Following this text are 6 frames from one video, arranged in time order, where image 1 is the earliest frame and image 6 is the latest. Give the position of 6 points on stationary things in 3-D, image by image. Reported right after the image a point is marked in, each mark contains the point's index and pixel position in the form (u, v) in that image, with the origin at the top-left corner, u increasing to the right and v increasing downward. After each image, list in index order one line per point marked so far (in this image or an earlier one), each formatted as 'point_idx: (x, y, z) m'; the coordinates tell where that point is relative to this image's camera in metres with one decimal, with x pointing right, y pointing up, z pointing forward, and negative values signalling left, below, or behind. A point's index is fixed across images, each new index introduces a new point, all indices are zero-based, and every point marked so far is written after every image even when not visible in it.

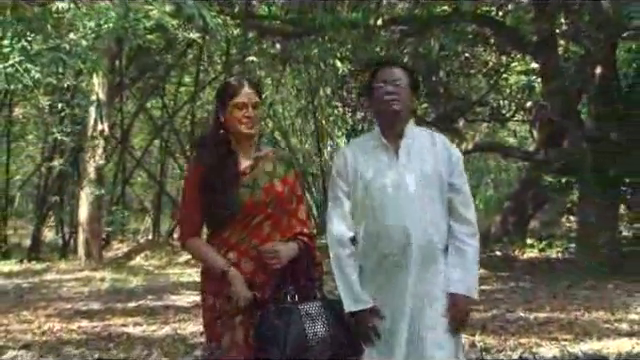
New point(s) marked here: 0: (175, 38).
0: (-1.1, +1.1, +8.4) m
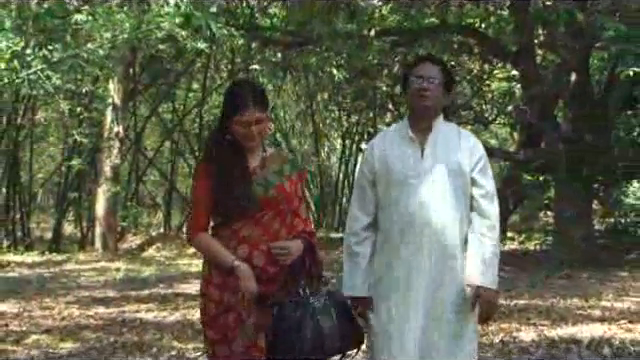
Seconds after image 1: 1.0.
0: (-1.2, +1.1, +9.0) m
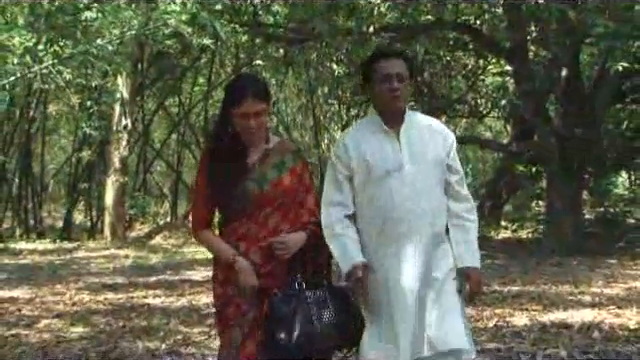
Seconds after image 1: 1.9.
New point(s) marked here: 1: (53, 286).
0: (-1.1, +1.2, +9.3) m
1: (-2.3, -0.9, +9.3) m
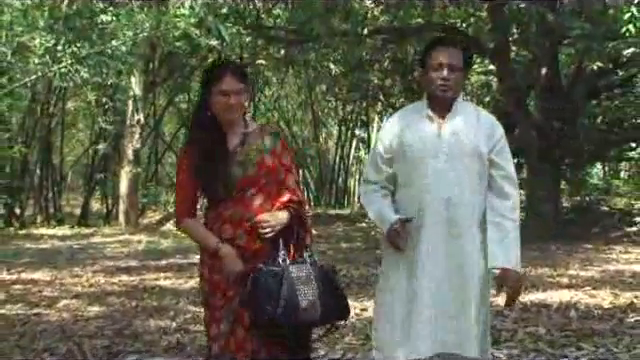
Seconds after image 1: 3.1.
0: (-1.2, +1.3, +10.0) m
1: (-2.3, -0.8, +9.9) m
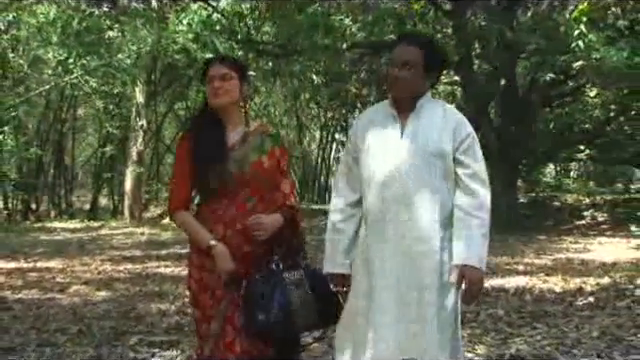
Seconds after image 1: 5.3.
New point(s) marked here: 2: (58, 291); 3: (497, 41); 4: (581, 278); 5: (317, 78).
0: (-1.3, +1.3, +11.0) m
1: (-2.5, -0.8, +11.0) m
2: (-2.4, -1.0, +9.7) m
3: (+1.6, +1.3, +9.5) m
4: (+2.4, -0.9, +9.8) m
5: (0.0, +1.0, +10.7) m
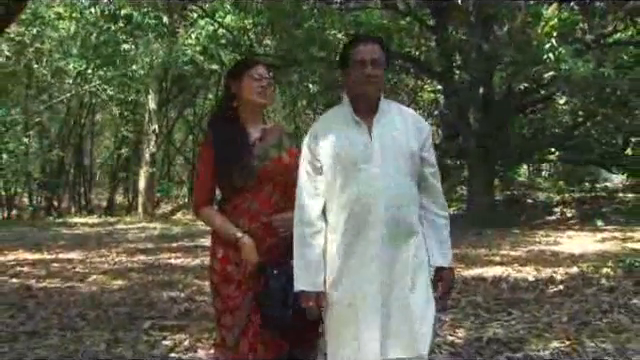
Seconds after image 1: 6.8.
0: (-1.4, +1.3, +12.0) m
1: (-2.5, -0.8, +12.0) m
2: (-2.5, -1.0, +10.7) m
3: (+1.5, +1.3, +10.5) m
4: (+2.4, -0.9, +10.8) m
5: (-0.1, +1.1, +11.7) m
